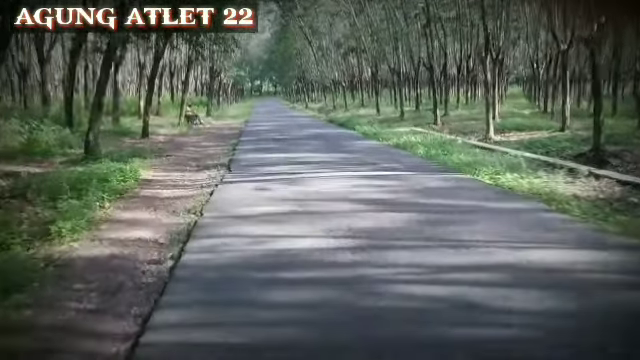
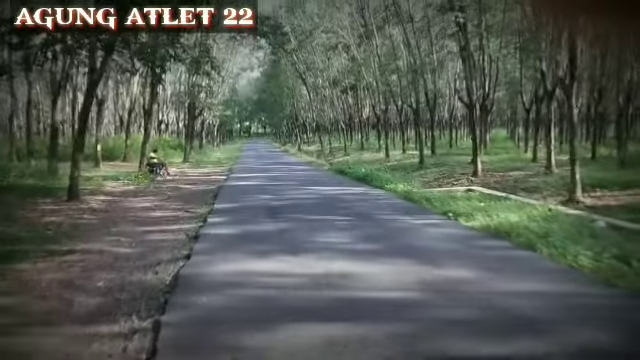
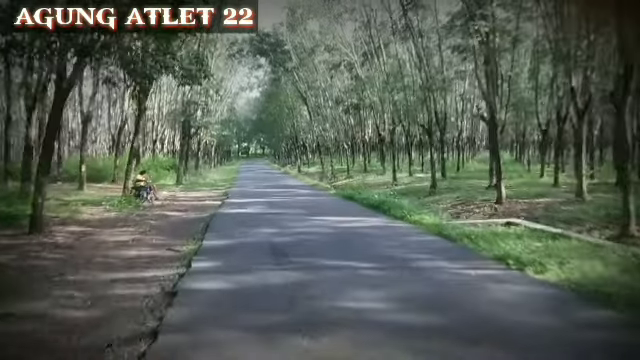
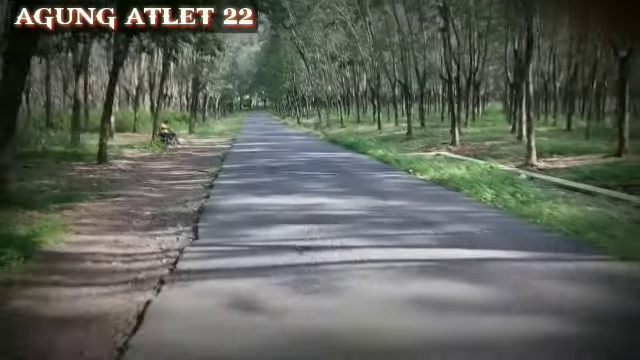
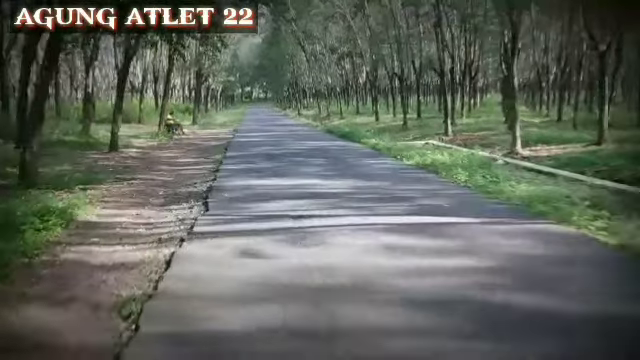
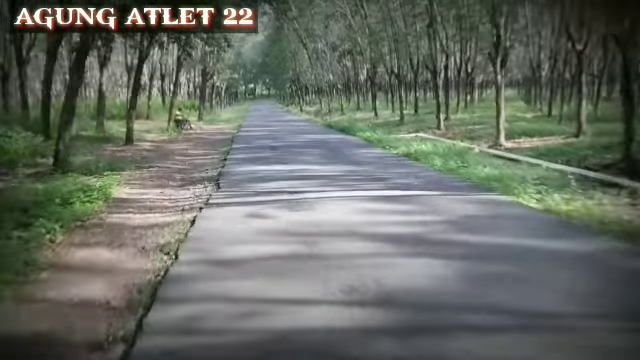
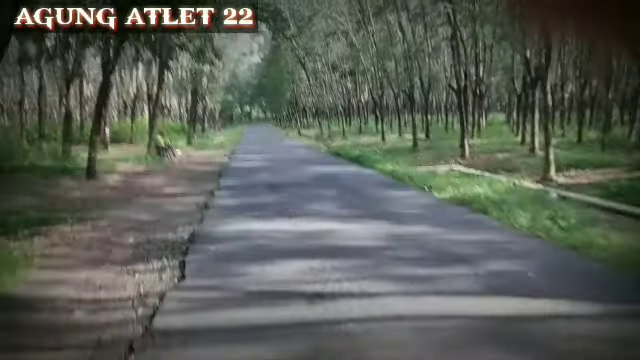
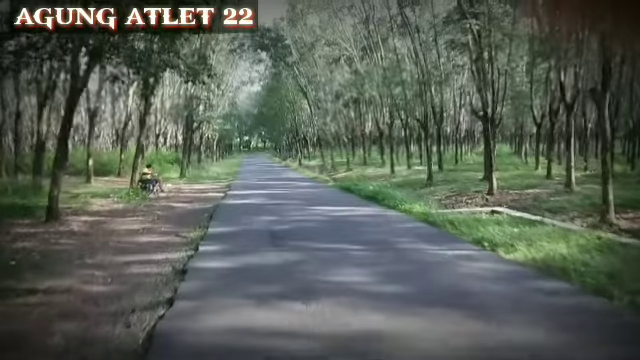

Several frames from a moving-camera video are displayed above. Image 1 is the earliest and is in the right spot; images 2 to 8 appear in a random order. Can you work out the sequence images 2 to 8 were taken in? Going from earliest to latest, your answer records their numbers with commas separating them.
6, 5, 4, 7, 2, 8, 3
